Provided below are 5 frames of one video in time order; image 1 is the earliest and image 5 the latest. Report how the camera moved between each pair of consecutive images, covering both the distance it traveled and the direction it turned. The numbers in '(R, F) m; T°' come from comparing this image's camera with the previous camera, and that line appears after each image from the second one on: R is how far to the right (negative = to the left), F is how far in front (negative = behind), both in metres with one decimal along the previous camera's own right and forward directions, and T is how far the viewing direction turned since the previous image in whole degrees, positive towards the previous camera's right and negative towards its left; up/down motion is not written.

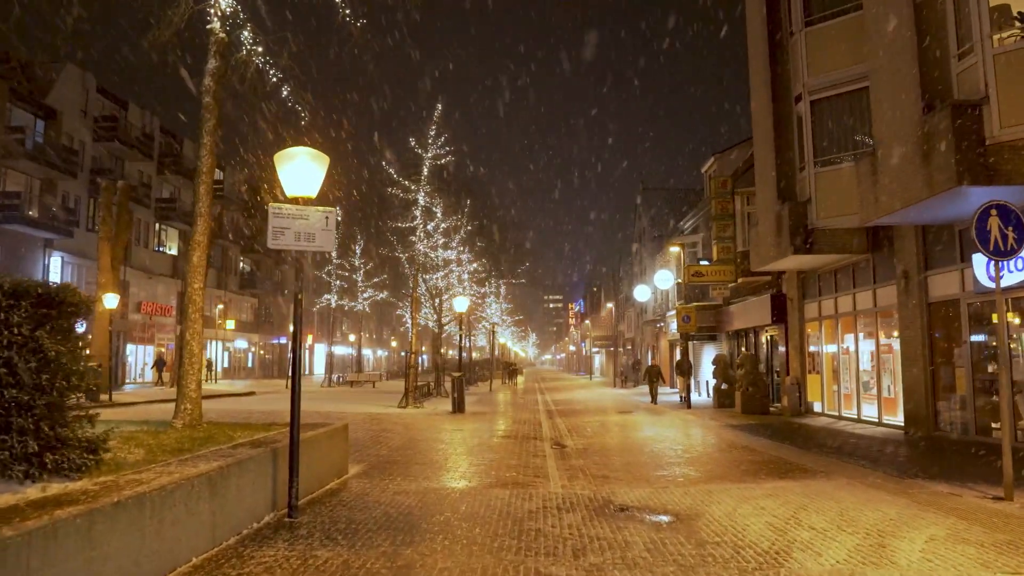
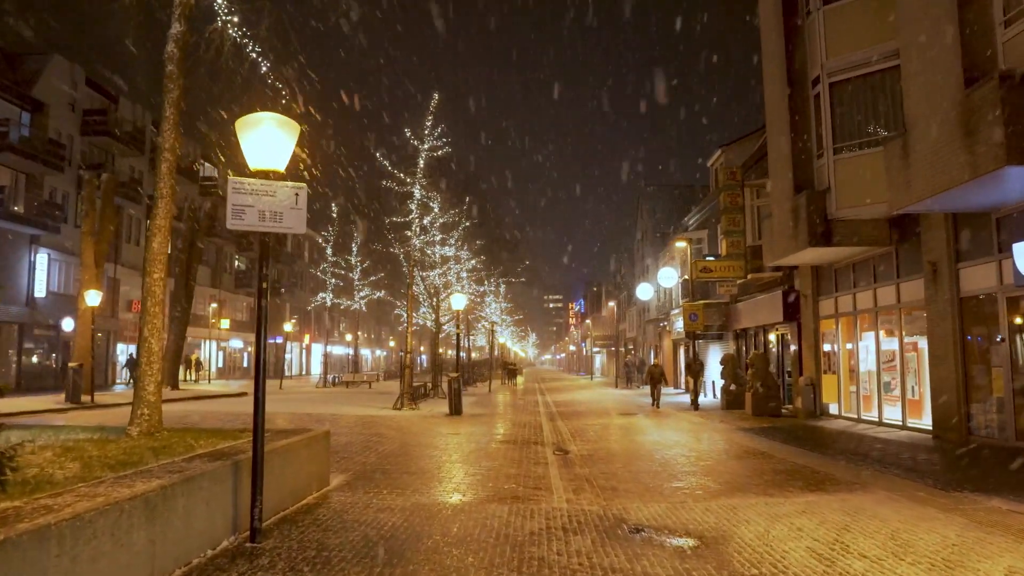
(0.0, +1.0) m; 0°
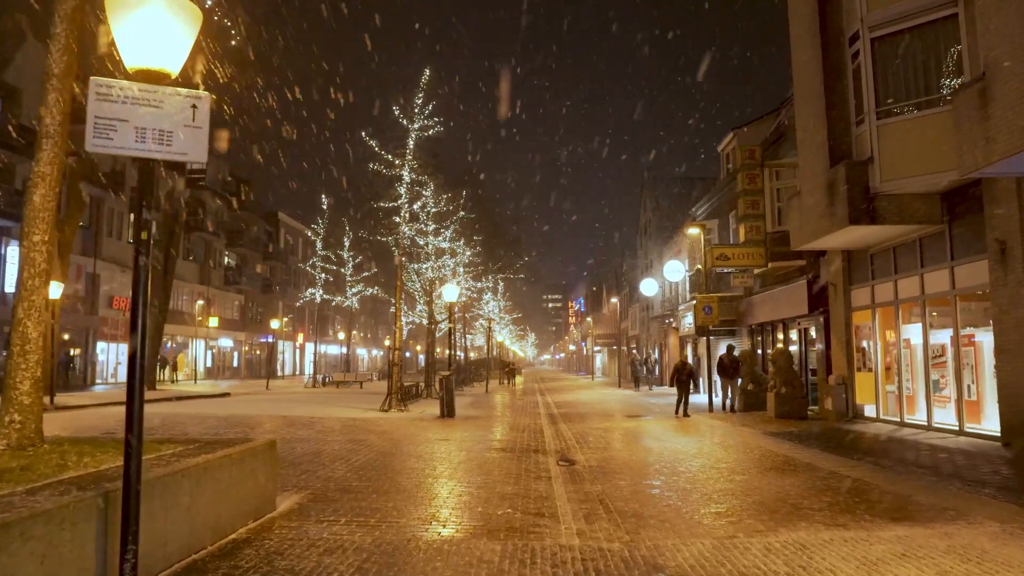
(0.0, +1.9) m; 0°
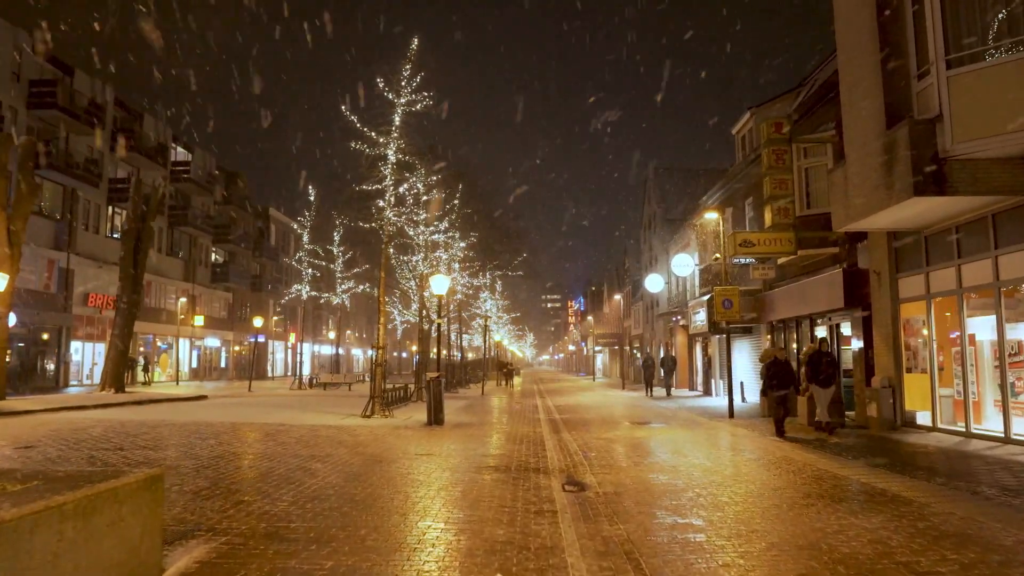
(+0.1, +2.2) m; 0°
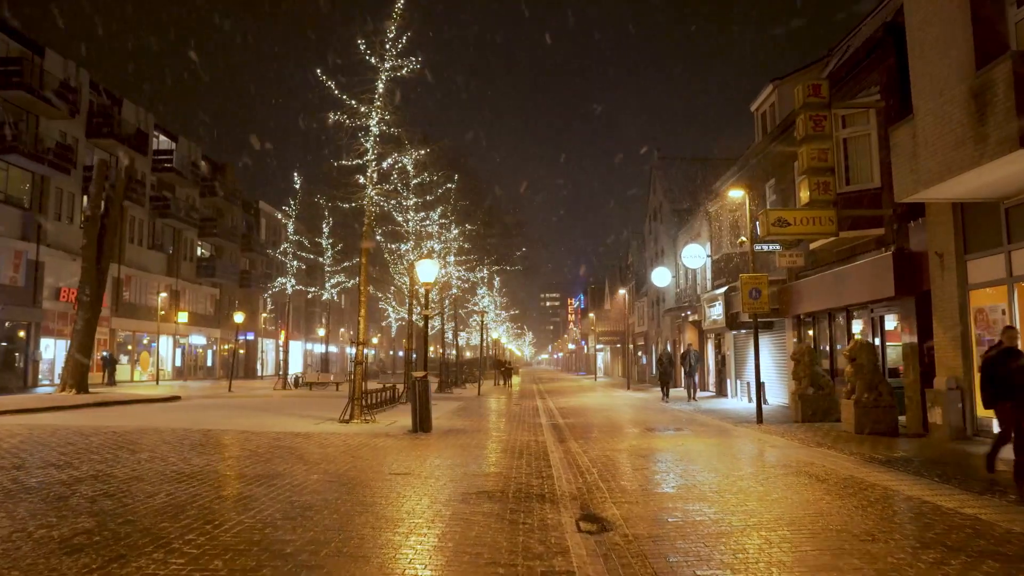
(0.0, +2.3) m; 0°
